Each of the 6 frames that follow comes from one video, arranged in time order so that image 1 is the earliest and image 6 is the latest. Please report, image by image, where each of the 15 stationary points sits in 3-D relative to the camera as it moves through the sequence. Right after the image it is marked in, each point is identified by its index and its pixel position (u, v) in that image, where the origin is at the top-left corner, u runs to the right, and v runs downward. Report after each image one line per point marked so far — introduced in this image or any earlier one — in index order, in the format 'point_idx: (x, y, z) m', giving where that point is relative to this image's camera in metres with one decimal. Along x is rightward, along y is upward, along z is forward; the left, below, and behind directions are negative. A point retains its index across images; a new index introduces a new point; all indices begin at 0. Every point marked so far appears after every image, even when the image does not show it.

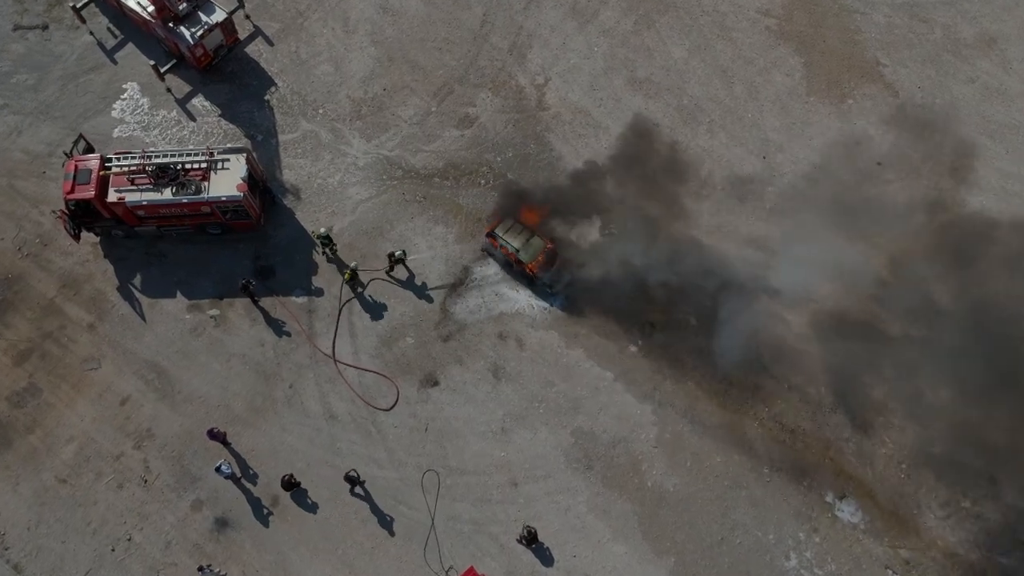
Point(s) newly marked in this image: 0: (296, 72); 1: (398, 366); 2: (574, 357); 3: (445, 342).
0: (-6.4, +6.4, +19.6) m
1: (-3.0, -2.1, +17.5) m
2: (+1.7, -2.0, +18.9) m
3: (-1.8, -1.5, +18.1) m
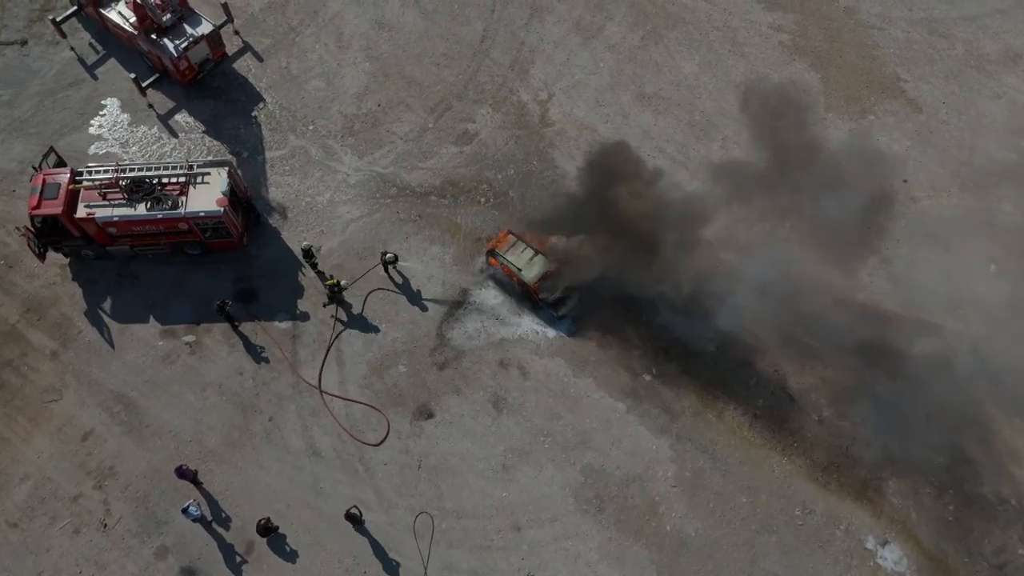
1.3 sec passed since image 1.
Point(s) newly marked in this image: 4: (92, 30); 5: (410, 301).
0: (-6.4, +5.7, +18.7) m
1: (-3.0, -2.6, +16.0) m
2: (+1.8, -2.6, +17.3) m
3: (-1.8, -2.1, +16.6) m
4: (-11.3, +7.0, +17.9) m
5: (-2.5, +0.9, +17.8) m
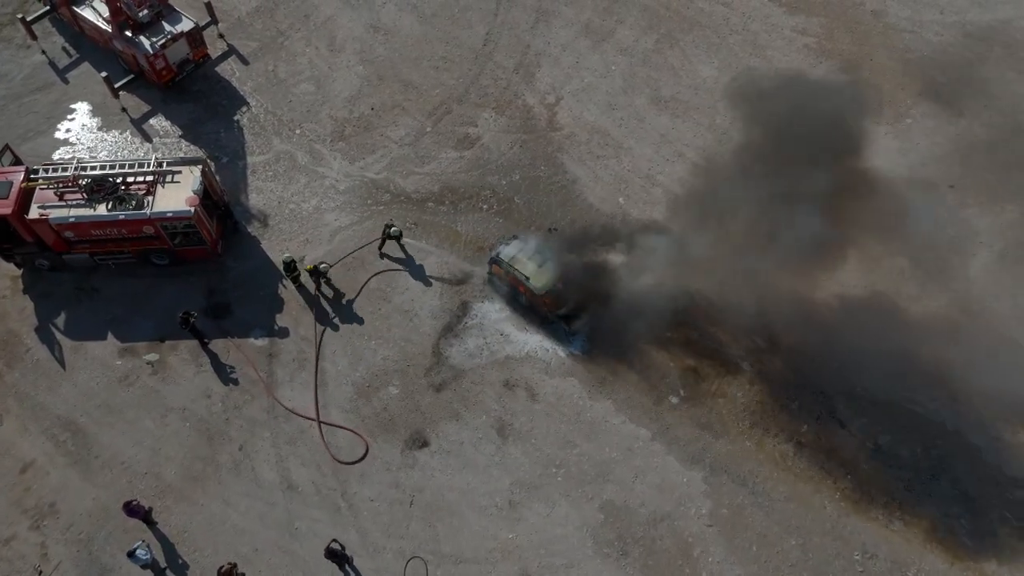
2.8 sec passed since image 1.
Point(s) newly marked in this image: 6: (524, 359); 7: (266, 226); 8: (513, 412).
0: (-6.3, +5.2, +17.4) m
1: (-2.8, -2.9, +14.0) m
2: (+2.0, -2.8, +15.2) m
3: (-1.7, -2.3, +14.7) m
4: (-11.3, +6.4, +16.8) m
5: (-2.4, +0.5, +16.1) m
6: (+0.3, -1.7, +15.5) m
7: (-5.8, +1.5, +15.6) m
8: (0.0, -2.8, +14.8) m
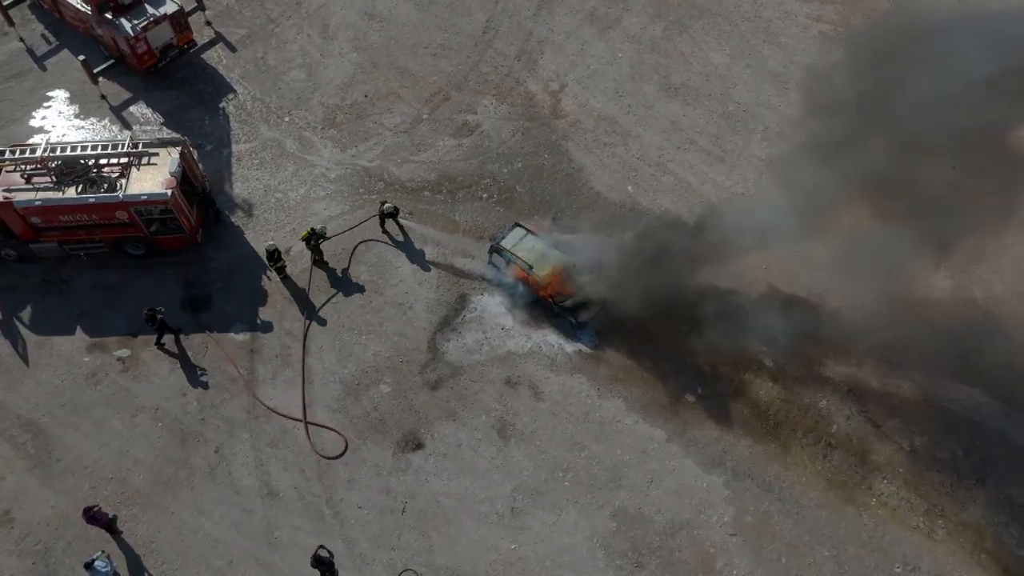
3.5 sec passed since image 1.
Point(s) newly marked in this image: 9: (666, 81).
0: (-6.3, +5.3, +16.6) m
1: (-2.8, -2.6, +12.9) m
2: (+2.0, -2.6, +13.9) m
3: (-1.6, -2.1, +13.5) m
4: (-11.3, +6.5, +16.2) m
5: (-2.4, +0.7, +15.0) m
6: (+0.3, -1.4, +14.3) m
7: (-5.8, +1.6, +14.6) m
8: (+0.1, -2.5, +13.6) m
9: (+4.6, +6.1, +19.8) m
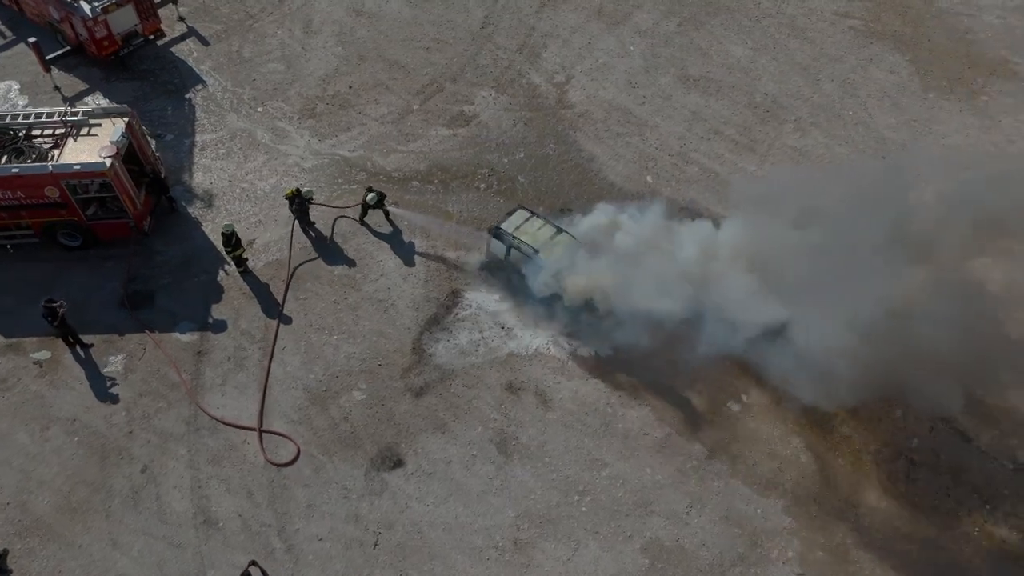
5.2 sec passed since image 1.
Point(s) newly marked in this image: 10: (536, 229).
0: (-6.3, +5.0, +15.1) m
1: (-2.8, -2.4, +10.5) m
2: (+2.1, -2.2, +11.3) m
3: (-1.6, -1.9, +11.1) m
4: (-11.4, +6.1, +15.0) m
5: (-2.4, +0.7, +12.9) m
6: (+0.4, -1.2, +11.9) m
7: (-5.8, +1.6, +12.8) m
8: (+0.1, -2.2, +11.1) m
9: (+4.6, +5.9, +18.0) m
10: (+0.4, +1.1, +12.6) m
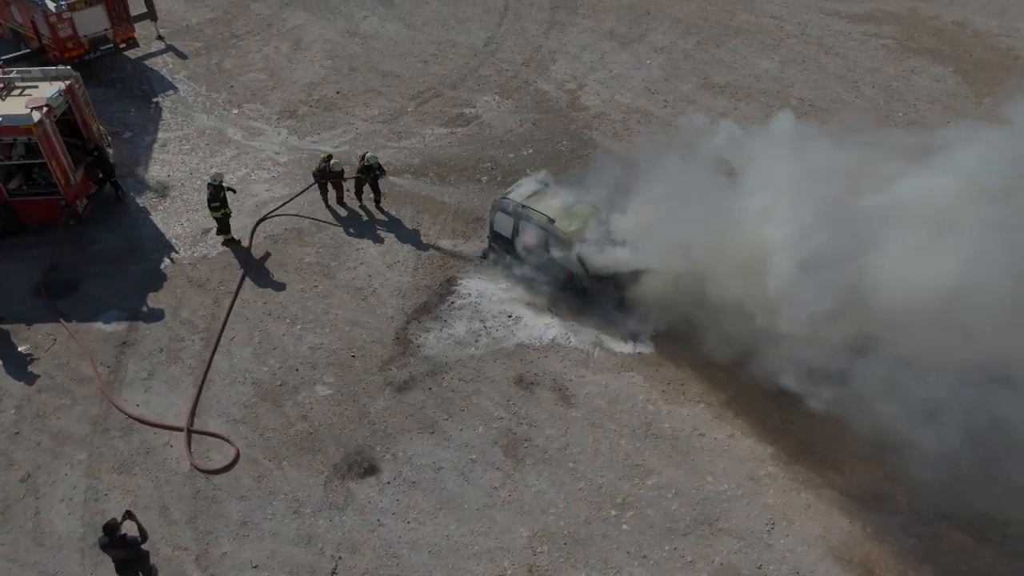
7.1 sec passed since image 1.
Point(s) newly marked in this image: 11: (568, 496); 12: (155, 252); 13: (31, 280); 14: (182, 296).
0: (-6.3, +4.4, +13.9) m
1: (-2.7, -1.8, +7.9) m
2: (+2.2, -1.6, +8.6) m
3: (-1.5, -1.4, +8.6) m
4: (-11.4, +5.3, +14.2) m
5: (-2.3, +0.8, +10.9) m
6: (+0.5, -0.8, +9.4) m
7: (-5.7, +1.5, +11.0) m
8: (+0.2, -1.7, +8.5) m
9: (+4.7, +5.2, +16.6) m
10: (+0.4, +1.4, +10.5) m
11: (+0.7, -2.4, +7.7) m
12: (-5.4, +0.5, +10.0) m
13: (-6.7, +0.1, +9.4) m
14: (-4.7, -0.1, +9.4) m
